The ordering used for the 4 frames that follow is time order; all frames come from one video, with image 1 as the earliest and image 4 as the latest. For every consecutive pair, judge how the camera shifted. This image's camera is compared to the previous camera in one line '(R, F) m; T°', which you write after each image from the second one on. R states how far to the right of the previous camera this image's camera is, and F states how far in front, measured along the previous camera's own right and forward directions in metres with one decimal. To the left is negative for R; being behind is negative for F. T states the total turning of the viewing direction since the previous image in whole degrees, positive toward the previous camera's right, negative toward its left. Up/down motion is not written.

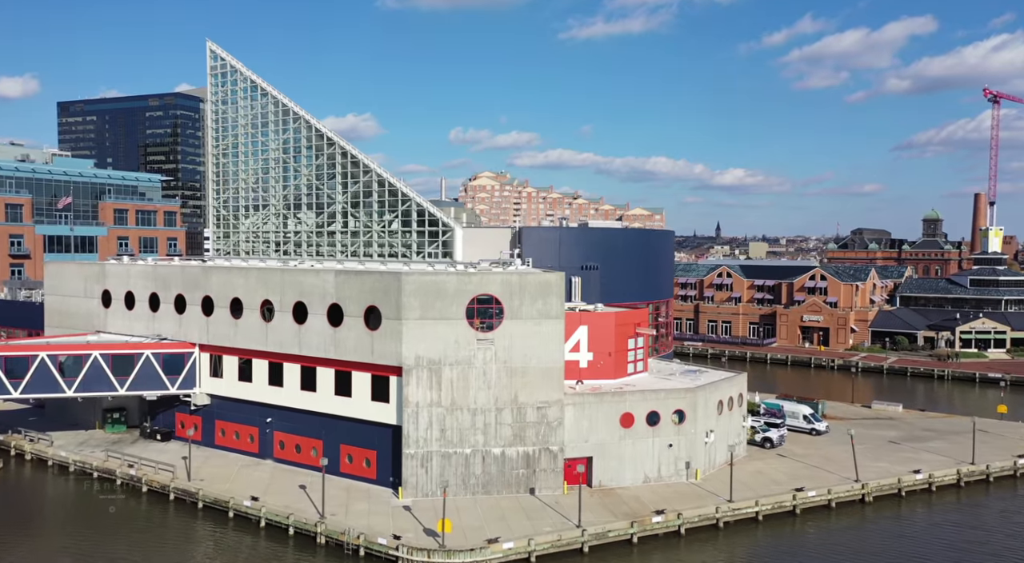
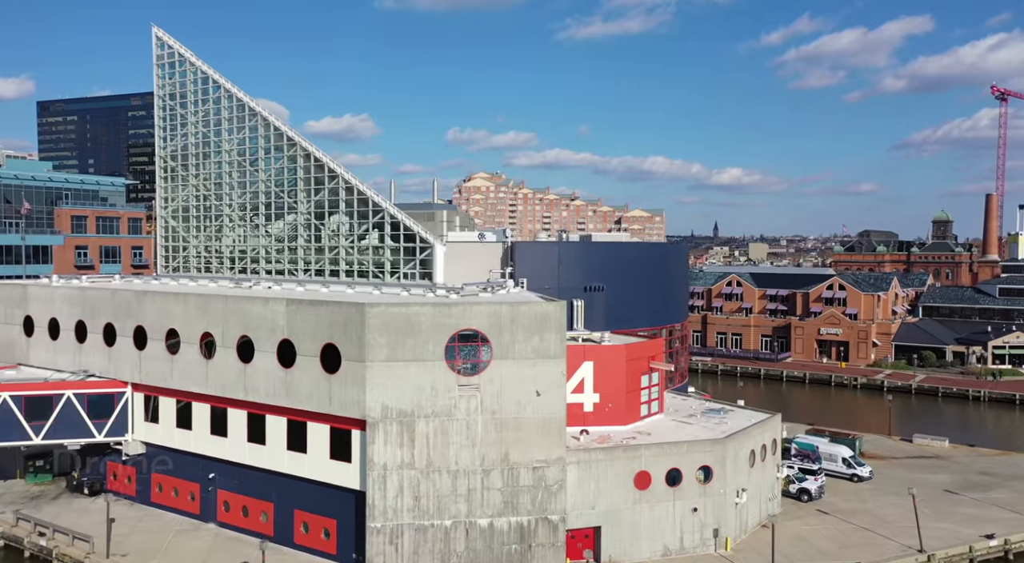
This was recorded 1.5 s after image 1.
(+0.3, +6.7) m; 0°
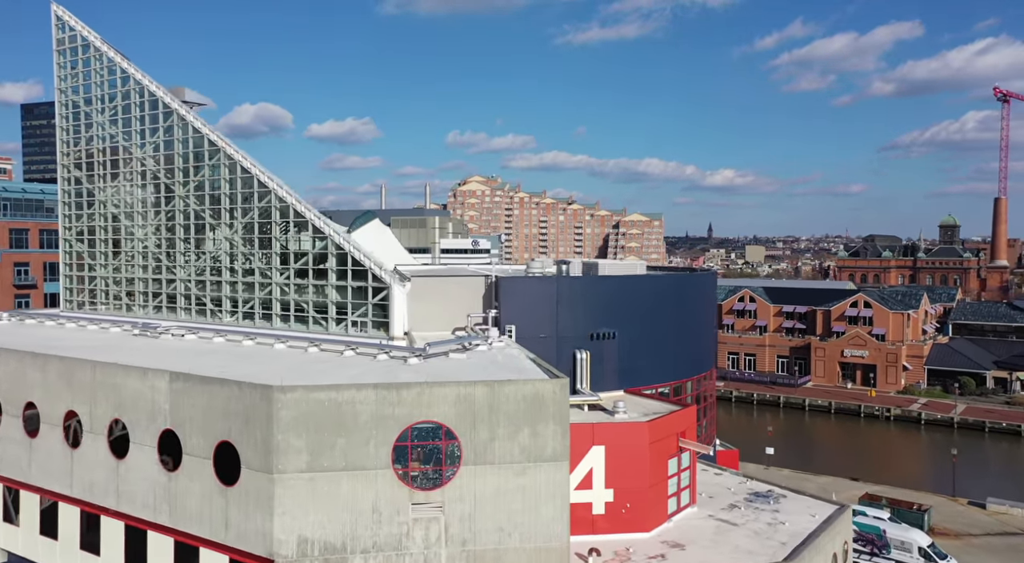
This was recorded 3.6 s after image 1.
(+0.4, +9.0) m; 0°
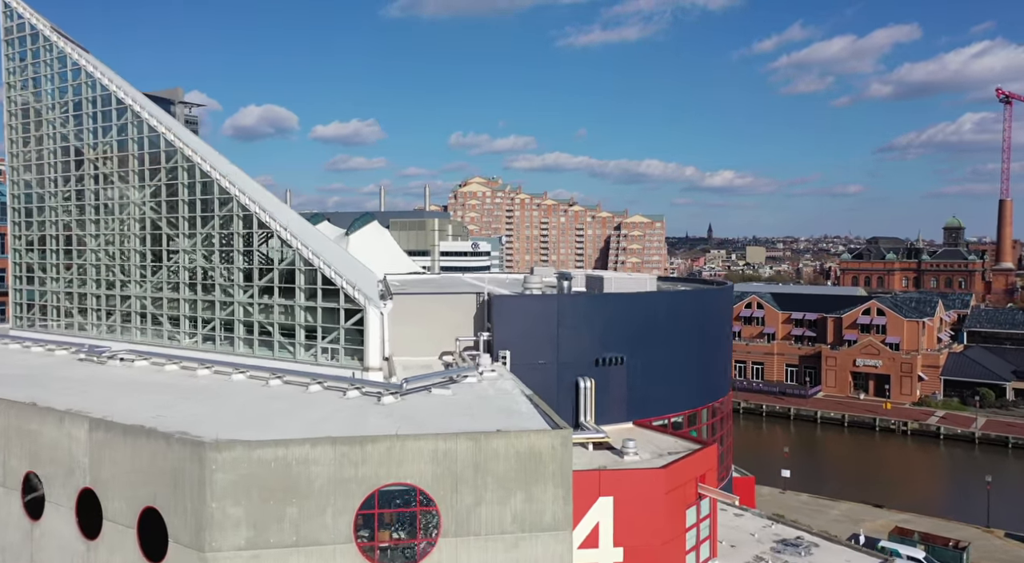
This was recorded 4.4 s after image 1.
(+0.2, +3.6) m; 0°
